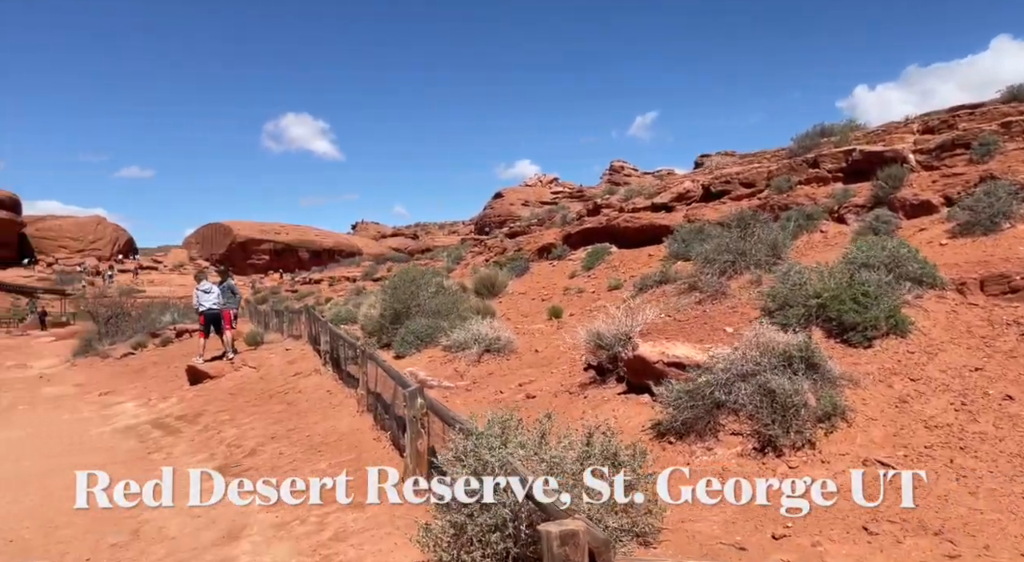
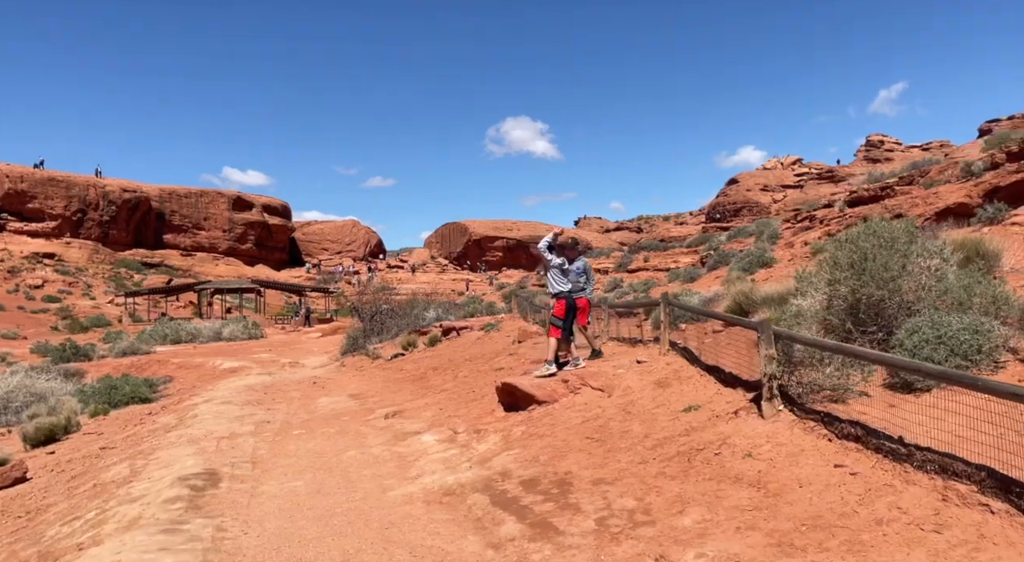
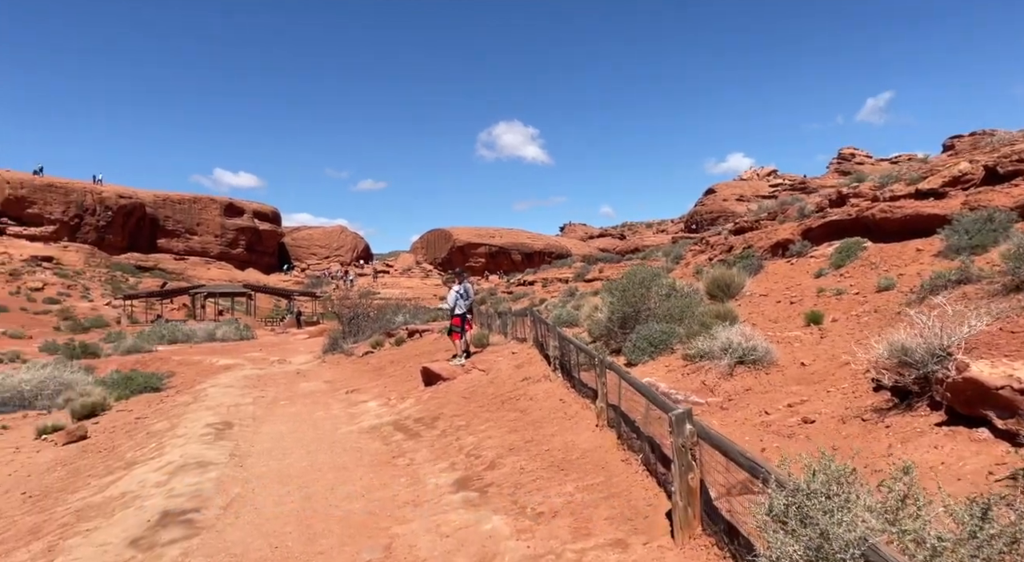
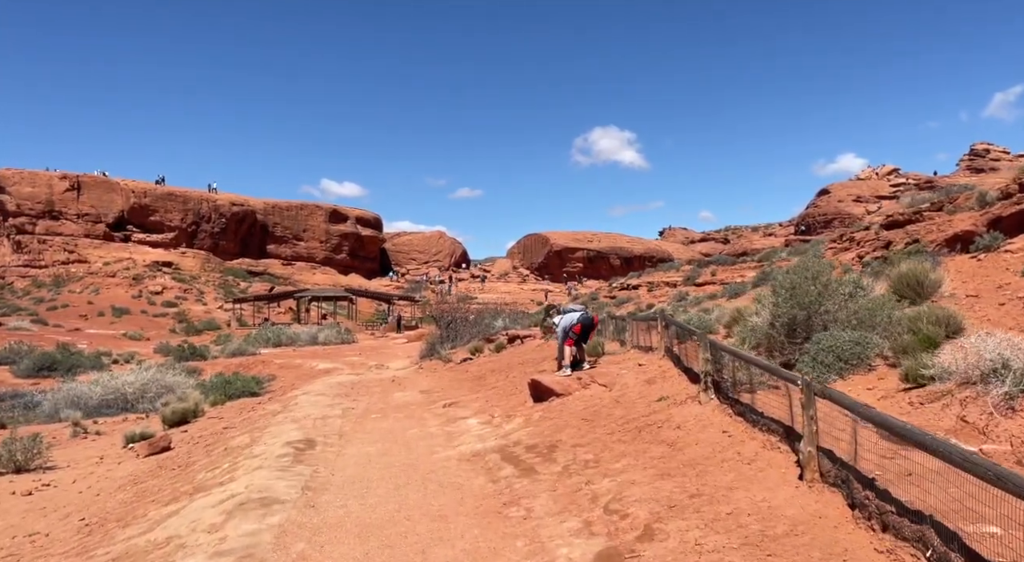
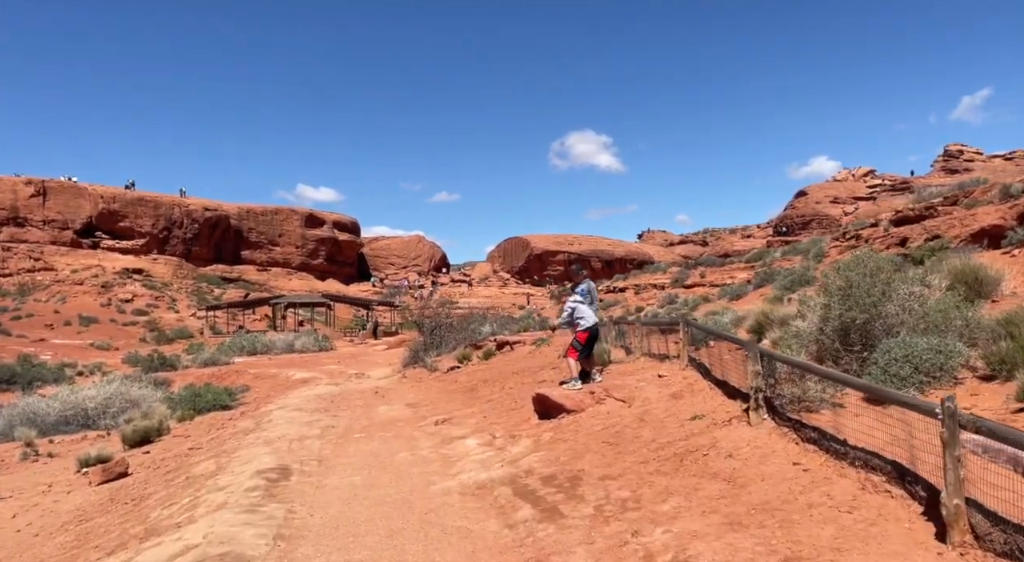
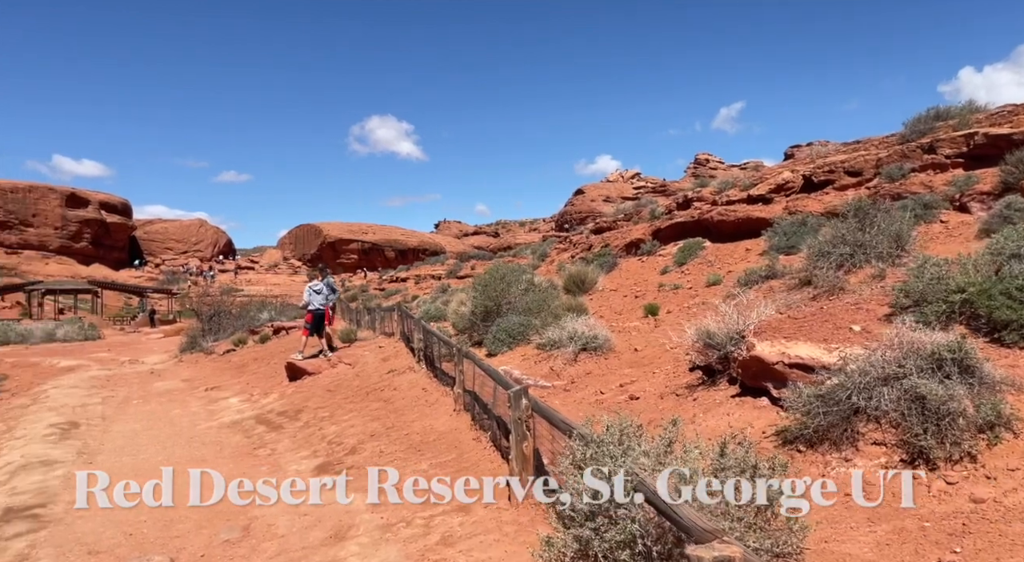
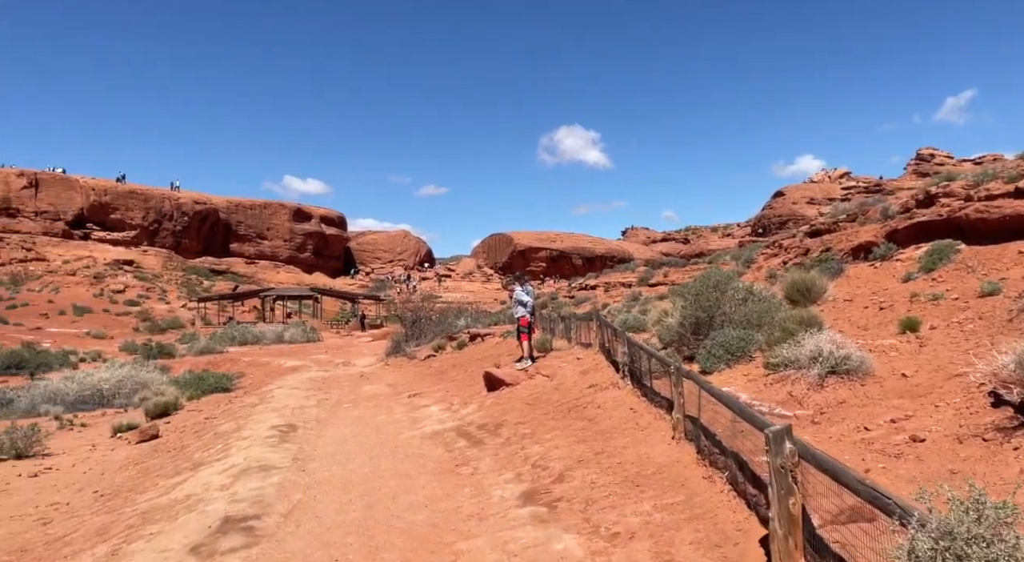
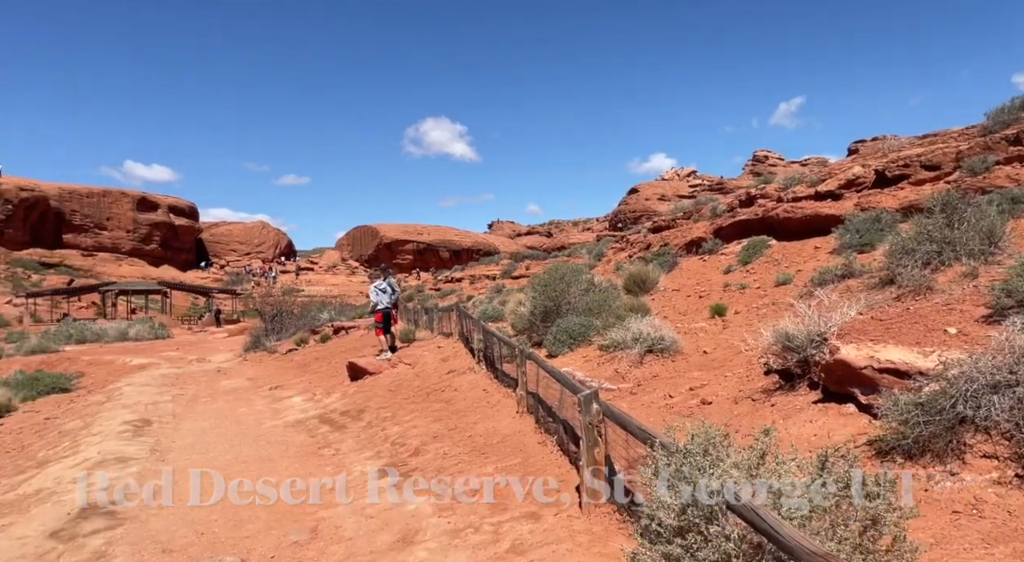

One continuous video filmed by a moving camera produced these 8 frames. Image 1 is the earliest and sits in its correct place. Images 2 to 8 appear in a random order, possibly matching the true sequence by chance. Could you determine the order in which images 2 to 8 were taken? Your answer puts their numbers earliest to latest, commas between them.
6, 8, 3, 7, 4, 5, 2
